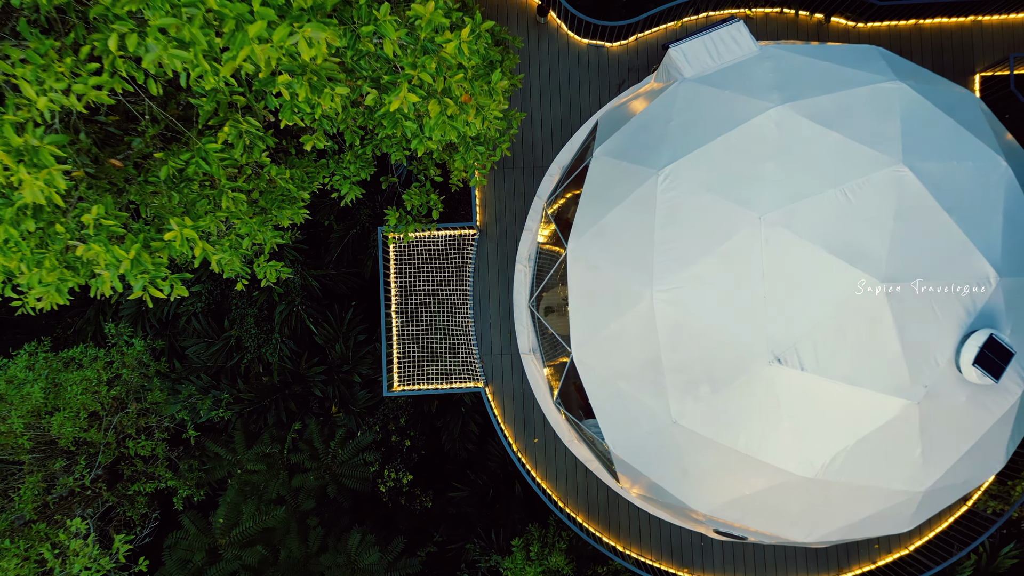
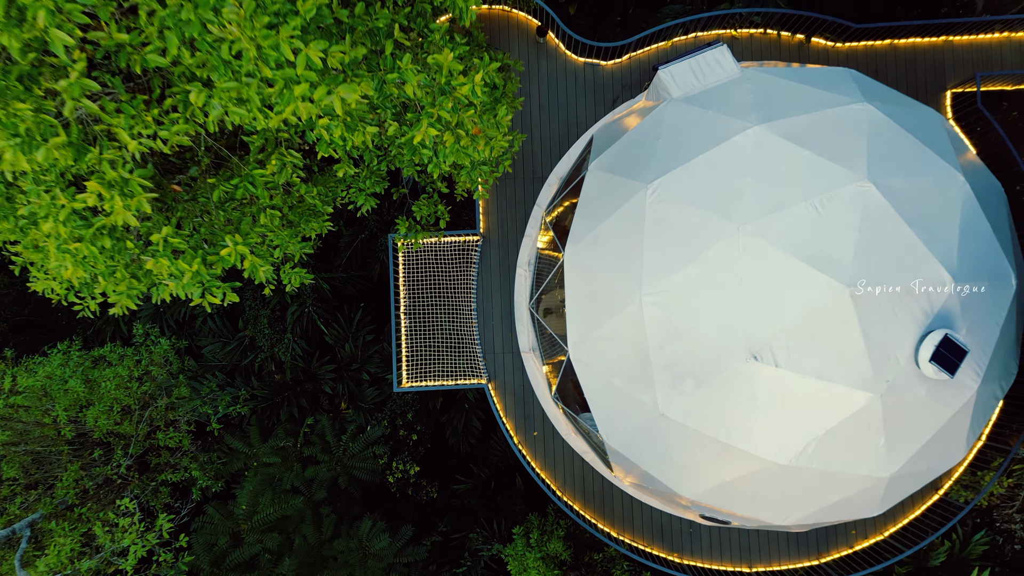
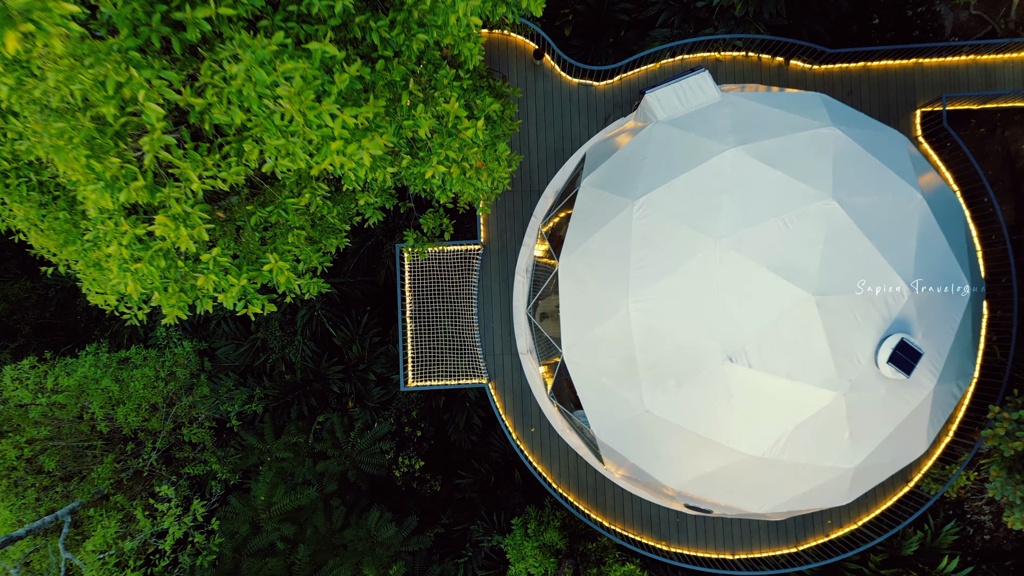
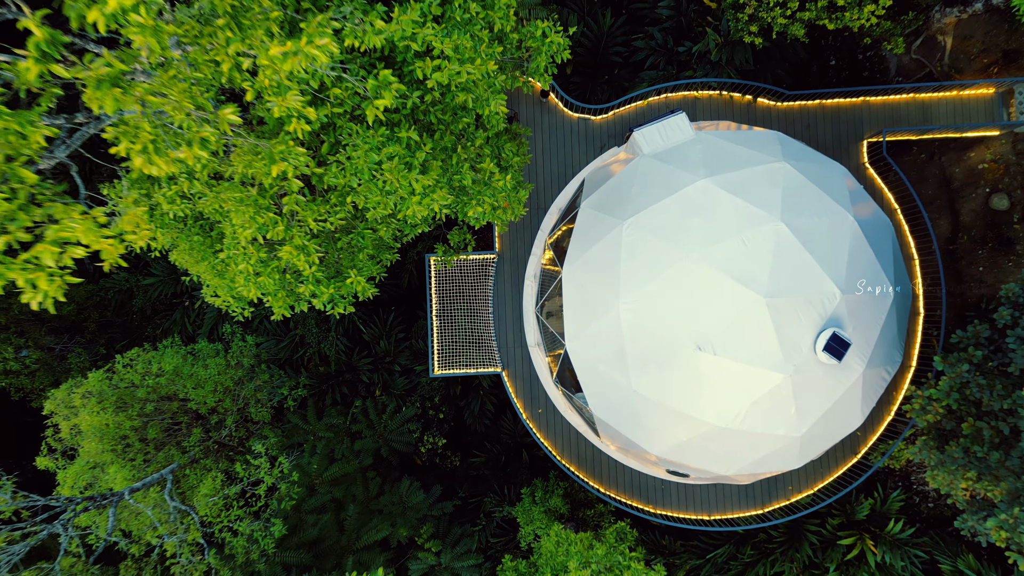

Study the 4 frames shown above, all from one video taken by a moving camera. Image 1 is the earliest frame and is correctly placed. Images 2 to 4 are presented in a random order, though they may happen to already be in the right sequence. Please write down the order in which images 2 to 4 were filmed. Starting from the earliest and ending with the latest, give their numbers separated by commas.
2, 3, 4
